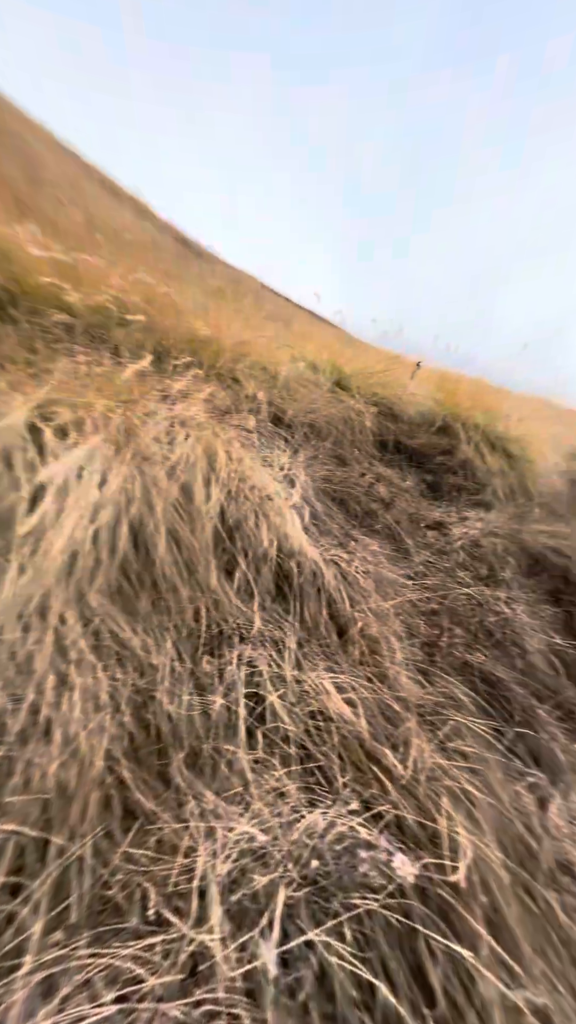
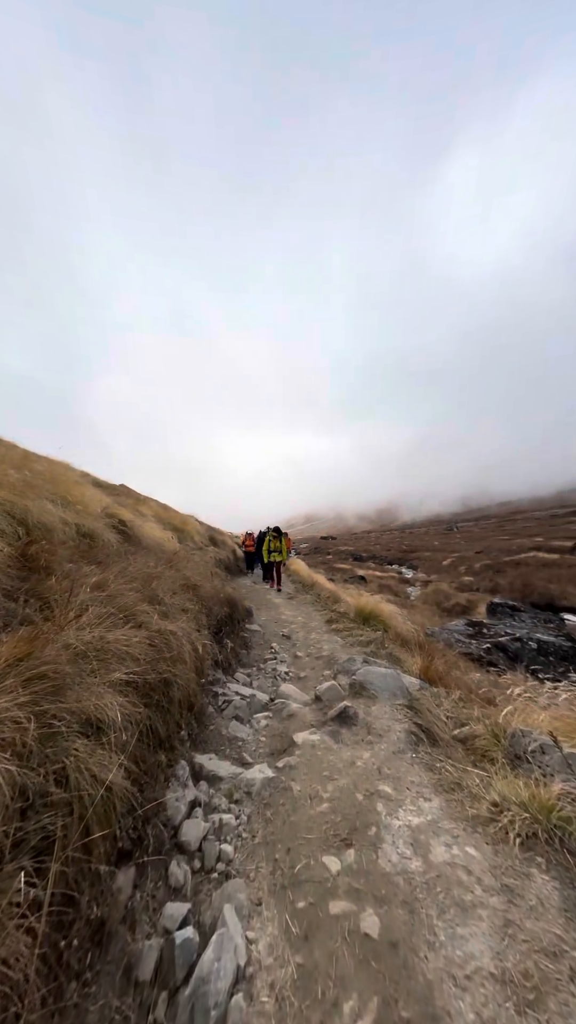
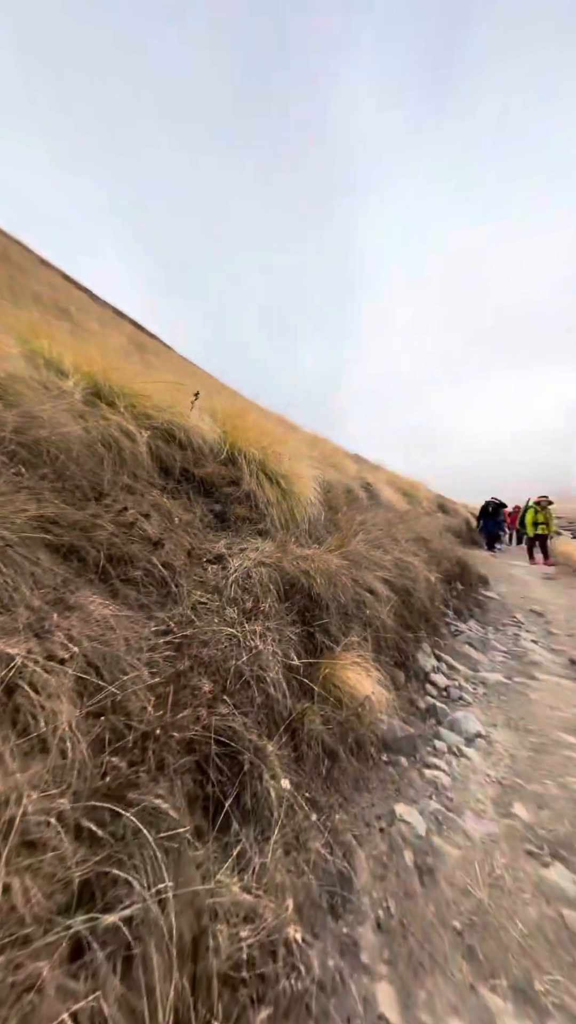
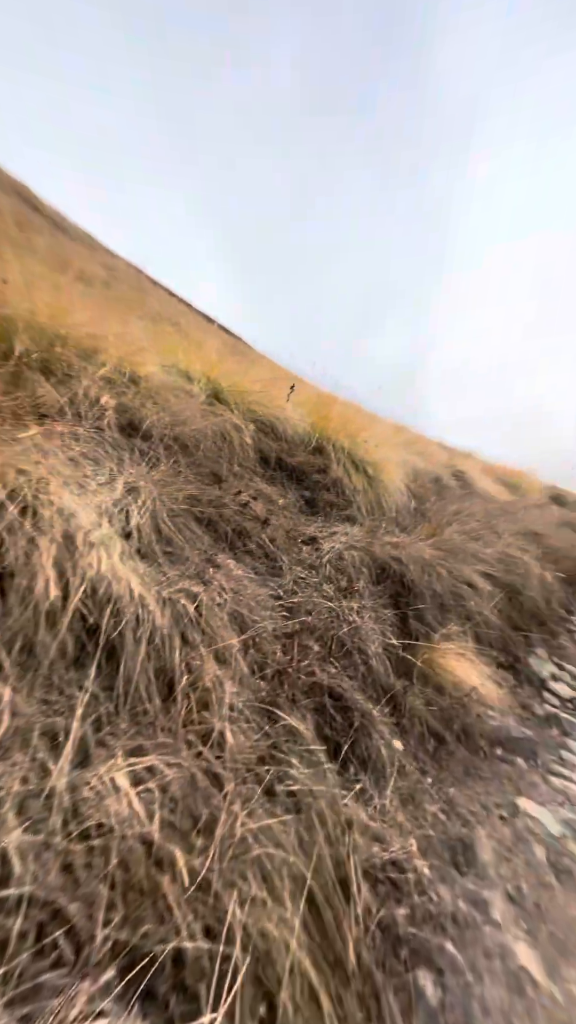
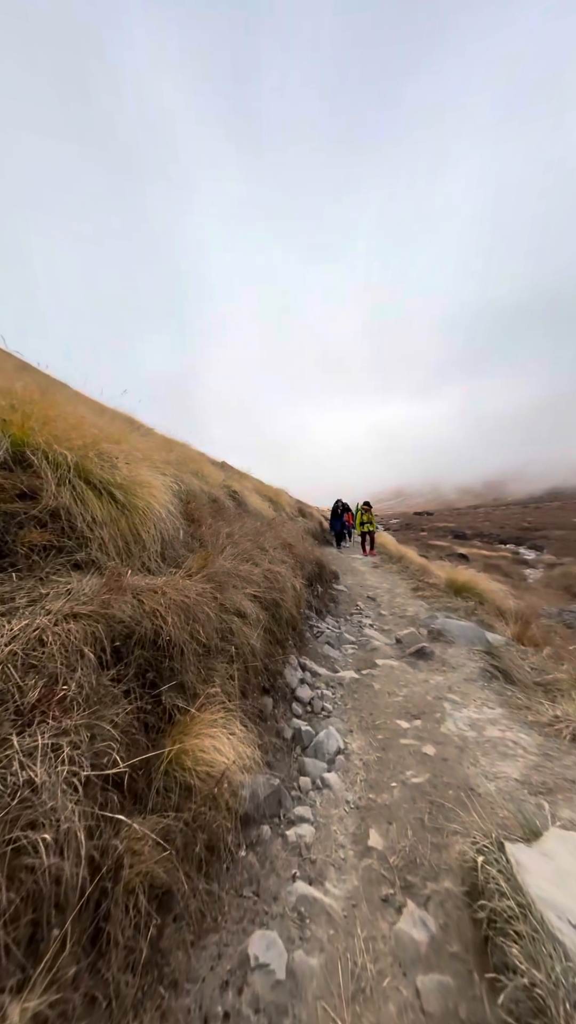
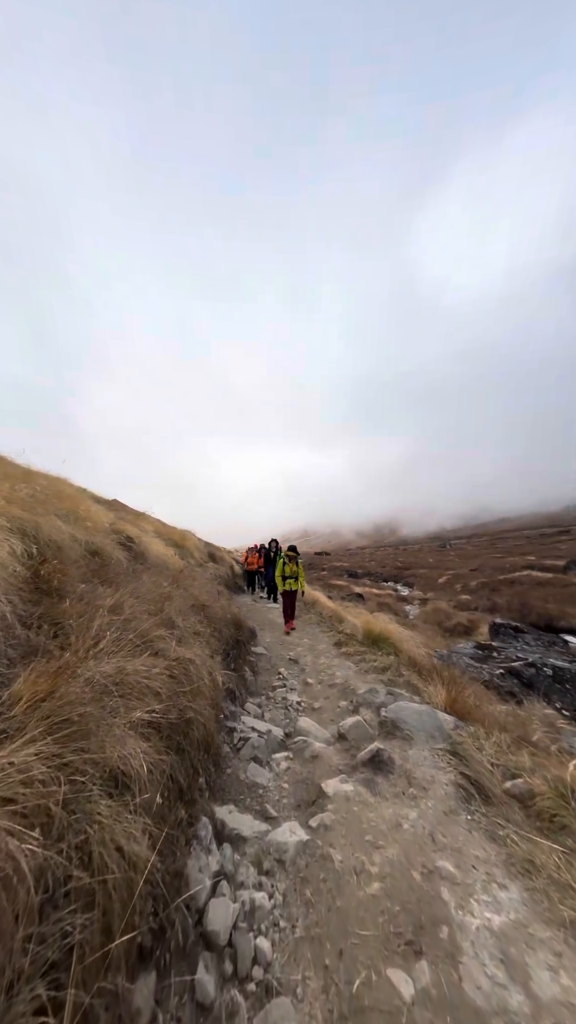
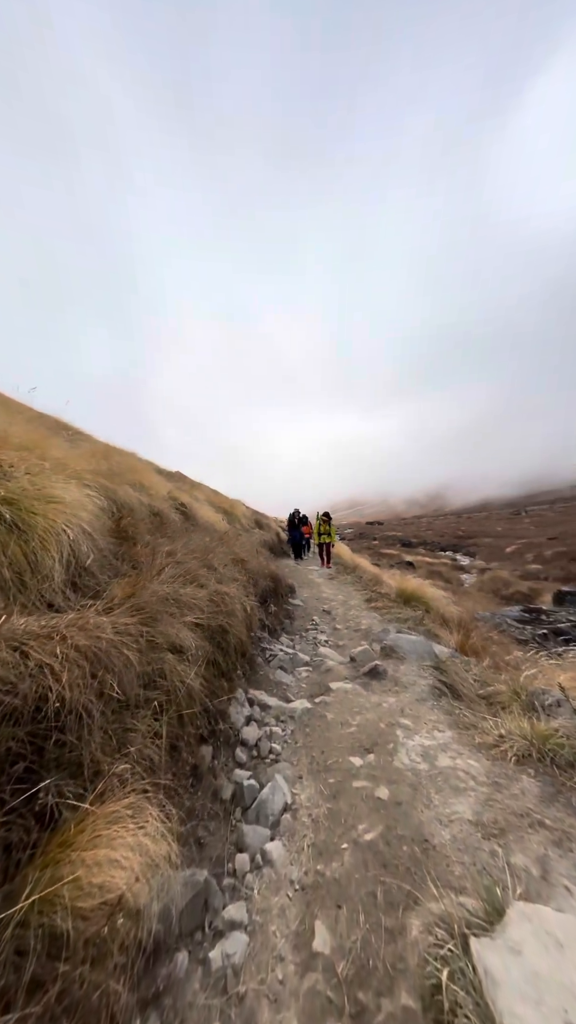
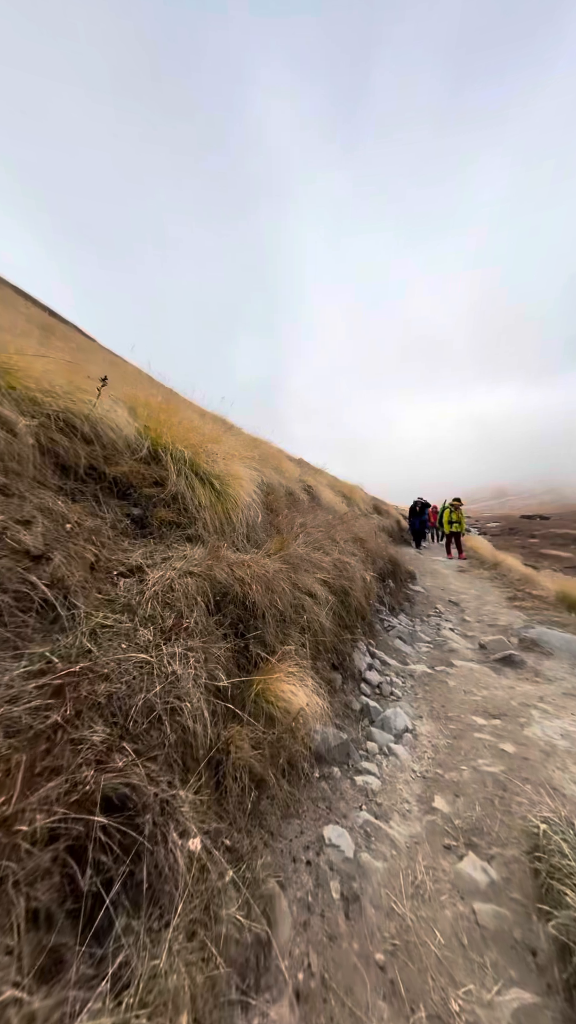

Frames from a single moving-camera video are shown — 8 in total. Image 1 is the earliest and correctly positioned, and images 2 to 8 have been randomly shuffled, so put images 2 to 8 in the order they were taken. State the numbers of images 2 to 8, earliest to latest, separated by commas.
4, 3, 8, 5, 7, 2, 6
